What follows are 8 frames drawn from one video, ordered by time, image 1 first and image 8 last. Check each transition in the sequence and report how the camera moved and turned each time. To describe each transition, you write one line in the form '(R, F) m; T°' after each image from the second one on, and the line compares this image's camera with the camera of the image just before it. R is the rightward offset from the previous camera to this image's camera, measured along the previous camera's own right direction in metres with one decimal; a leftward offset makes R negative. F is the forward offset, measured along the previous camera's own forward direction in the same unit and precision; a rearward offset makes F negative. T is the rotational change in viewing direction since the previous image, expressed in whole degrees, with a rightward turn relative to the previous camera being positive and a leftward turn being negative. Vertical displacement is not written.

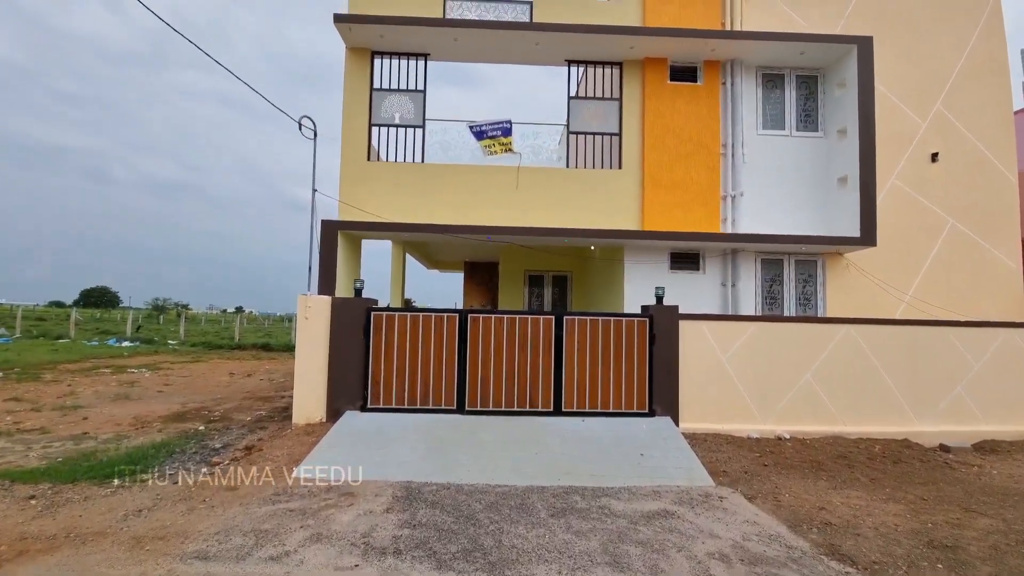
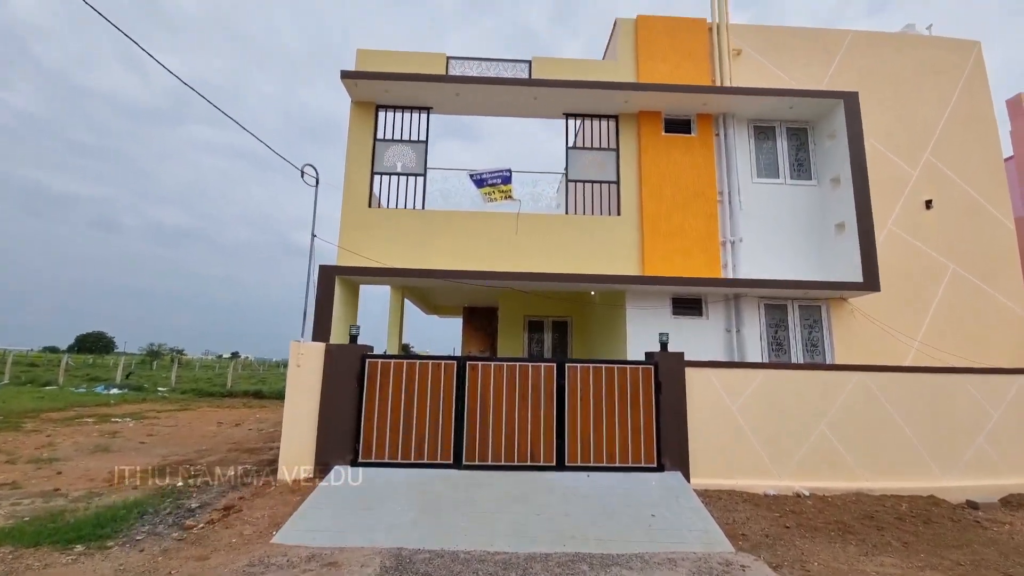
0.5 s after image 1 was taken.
(0.0, +0.2) m; 0°
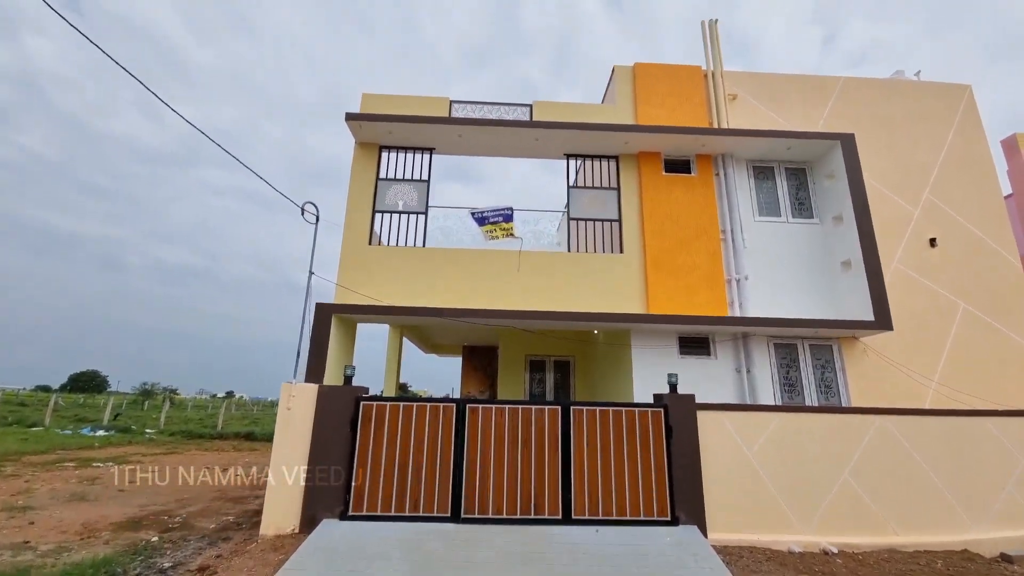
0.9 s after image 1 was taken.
(0.0, +0.2) m; 0°
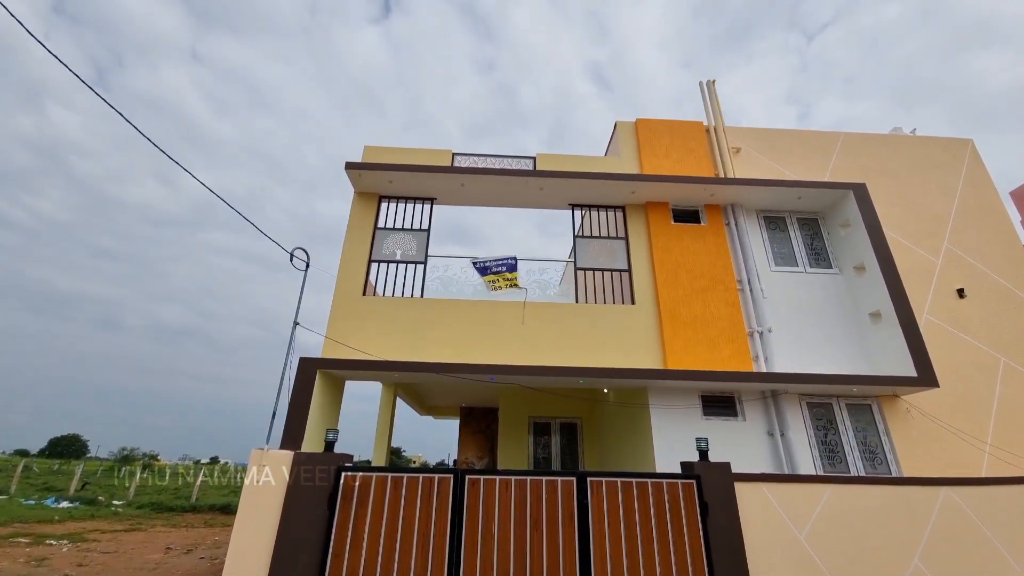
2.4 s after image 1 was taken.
(-0.1, +0.7) m; 0°
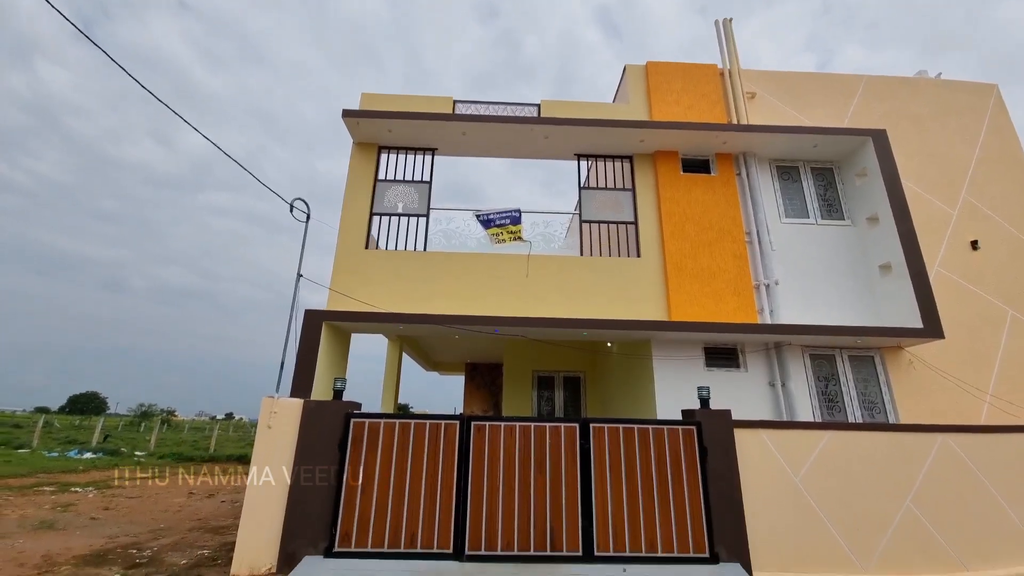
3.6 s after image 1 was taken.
(0.0, +0.1) m; 0°
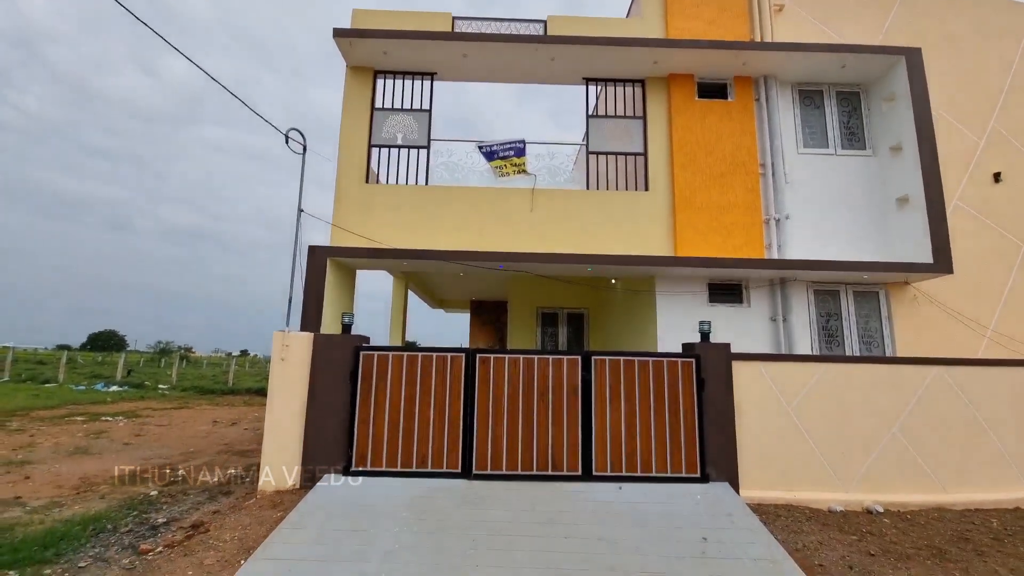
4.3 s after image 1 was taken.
(0.0, 0.0) m; -1°
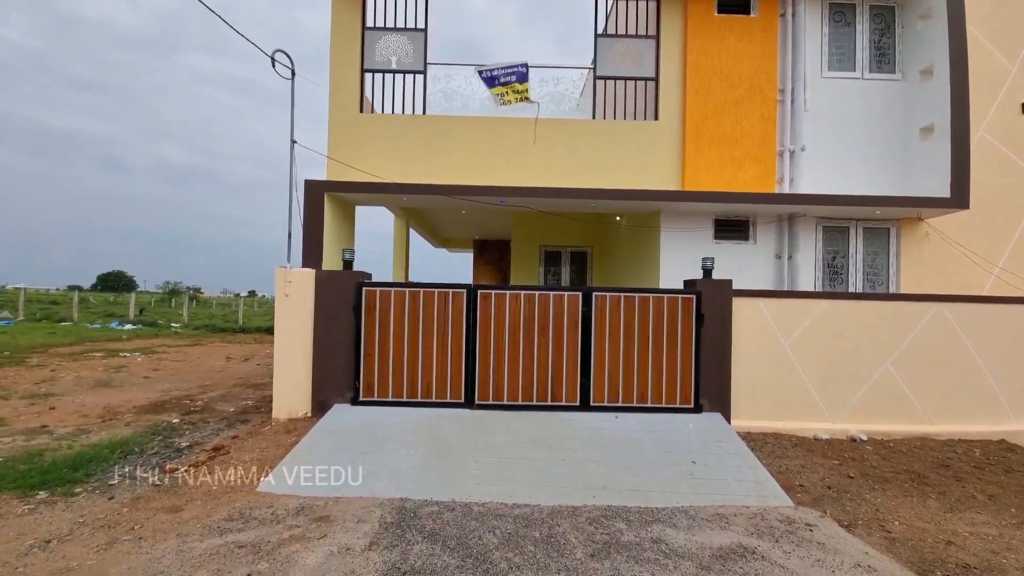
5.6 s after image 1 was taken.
(0.0, +0.1) m; 0°
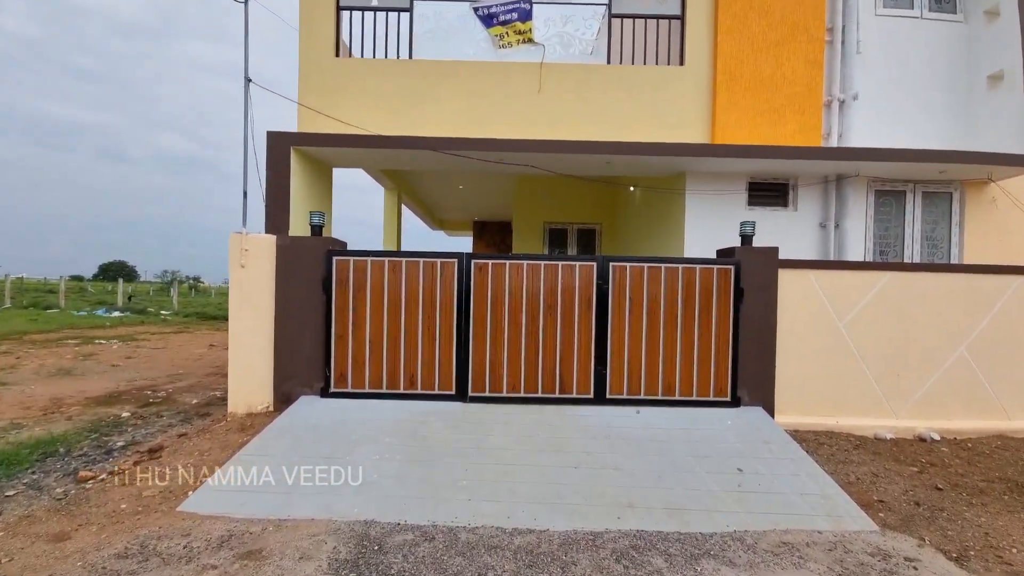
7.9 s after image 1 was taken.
(0.0, +1.1) m; 0°
